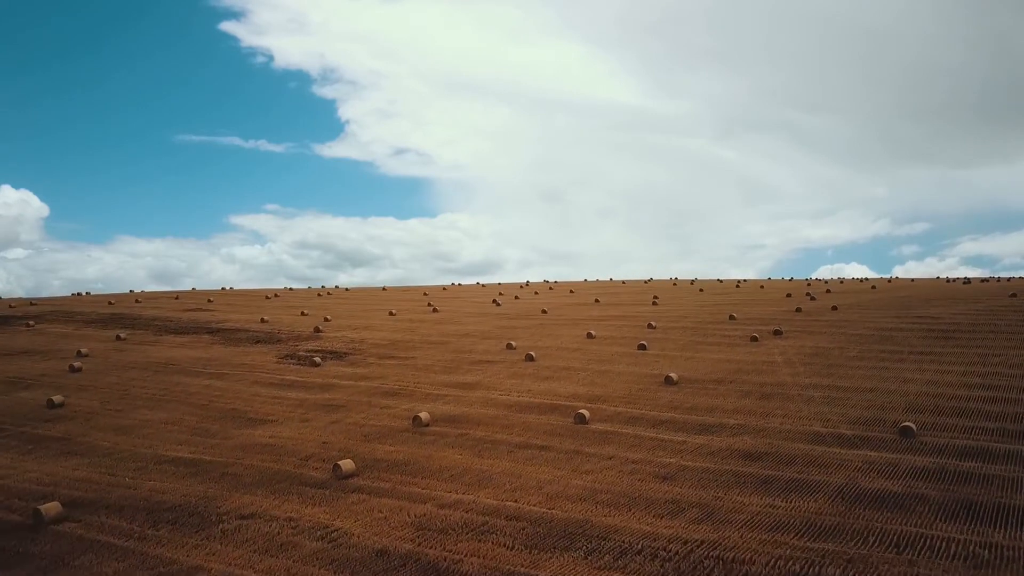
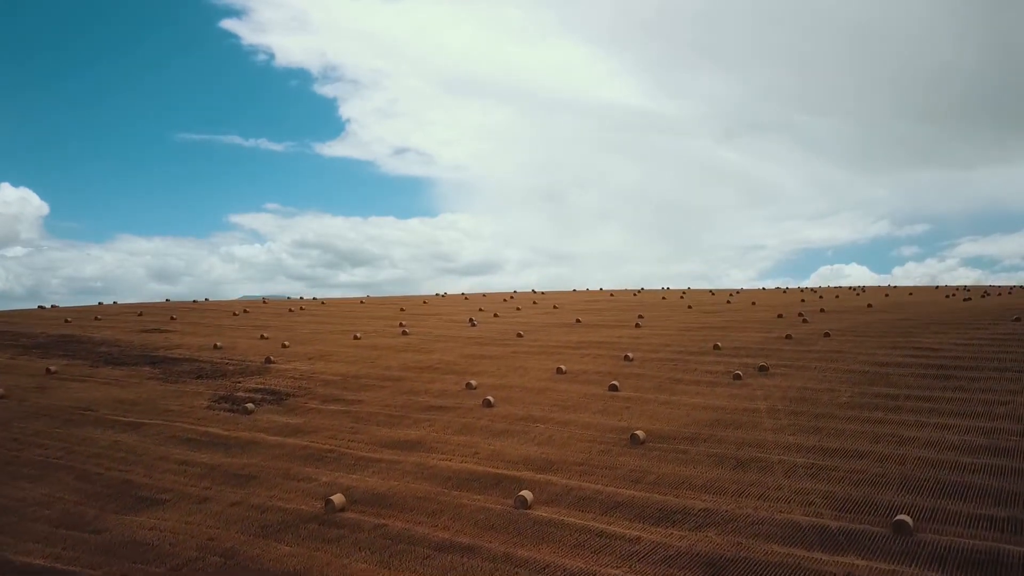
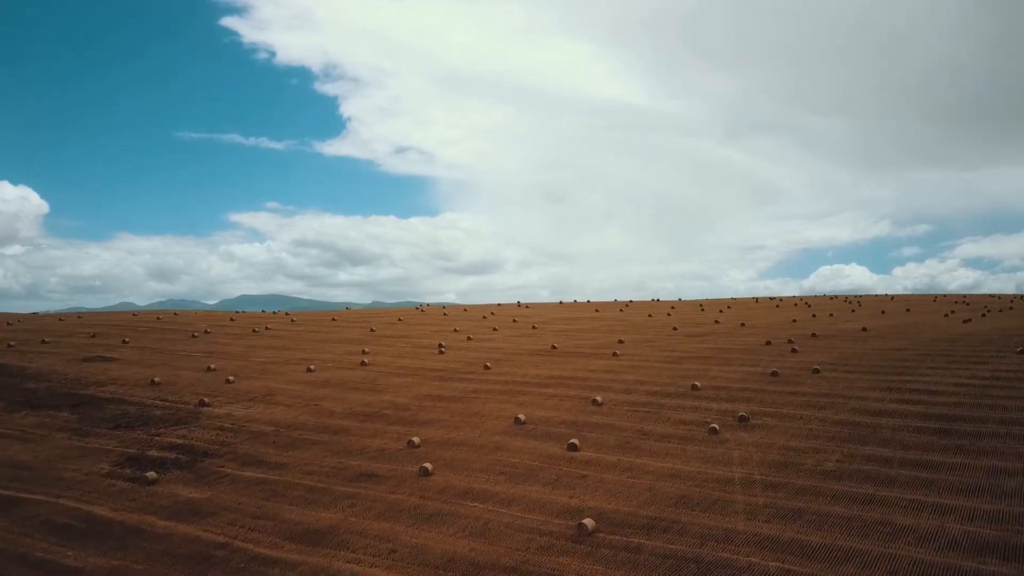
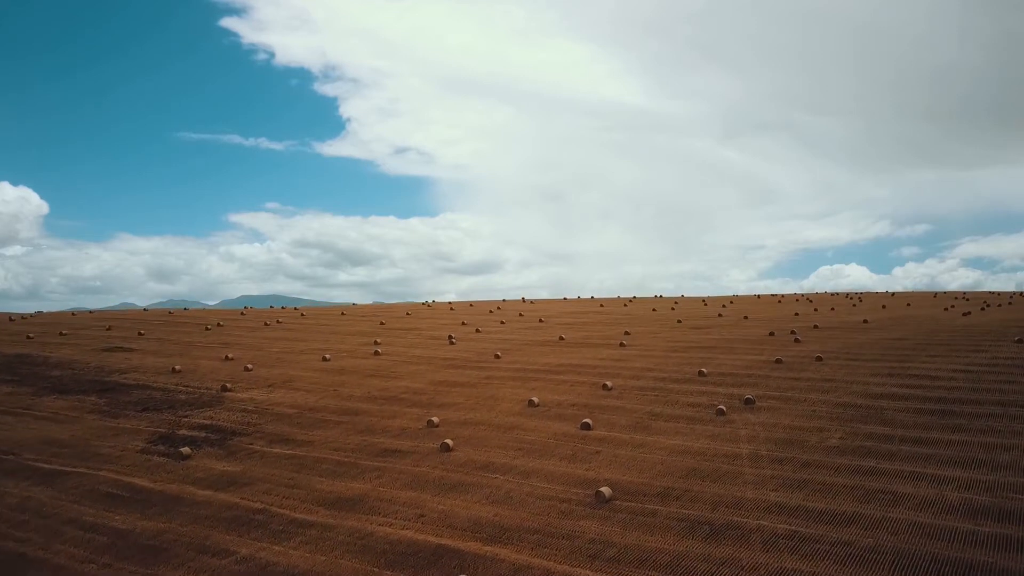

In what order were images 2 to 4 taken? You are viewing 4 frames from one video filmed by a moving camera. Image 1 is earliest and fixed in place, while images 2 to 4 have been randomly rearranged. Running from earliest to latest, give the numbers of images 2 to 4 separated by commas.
2, 4, 3
